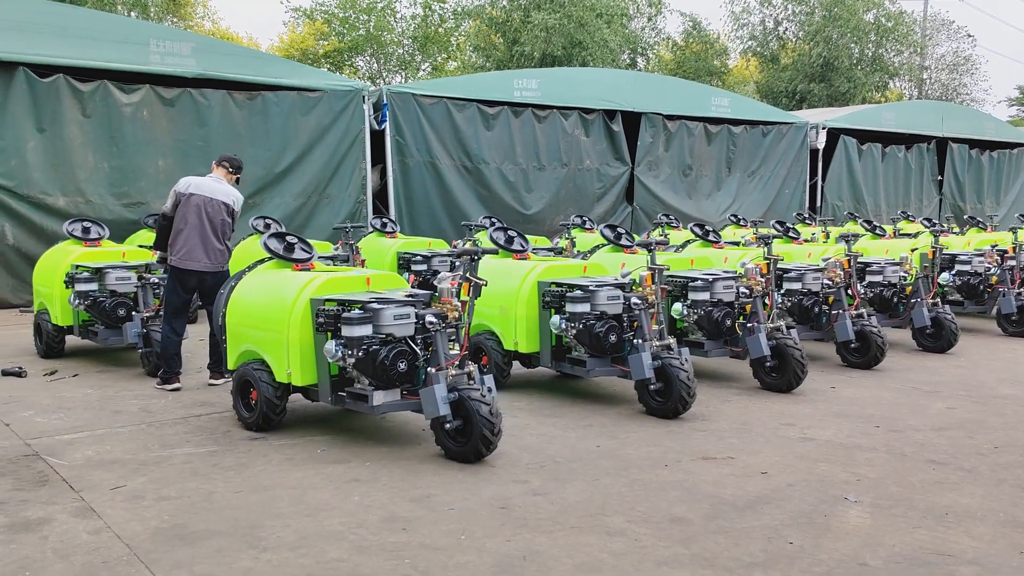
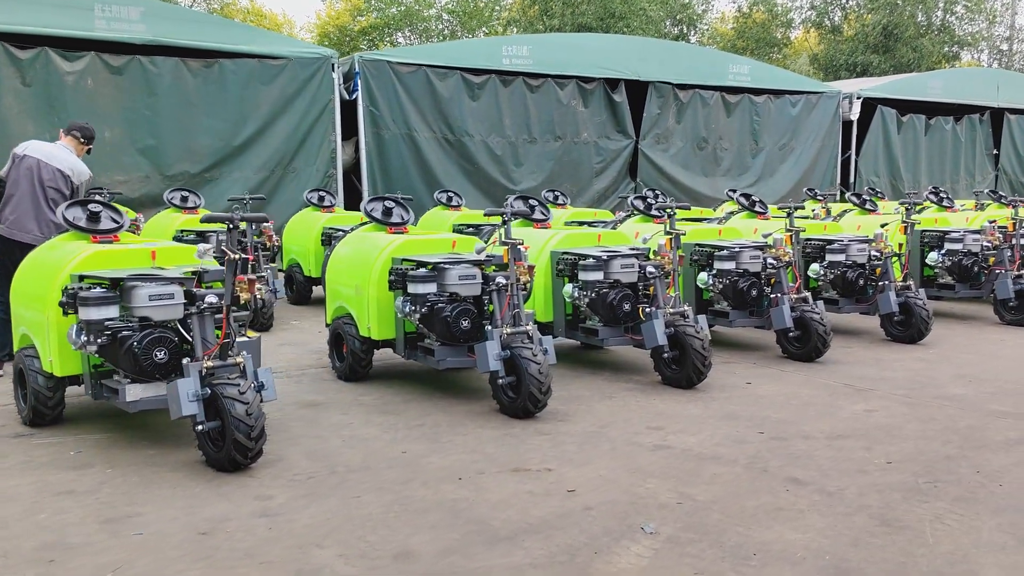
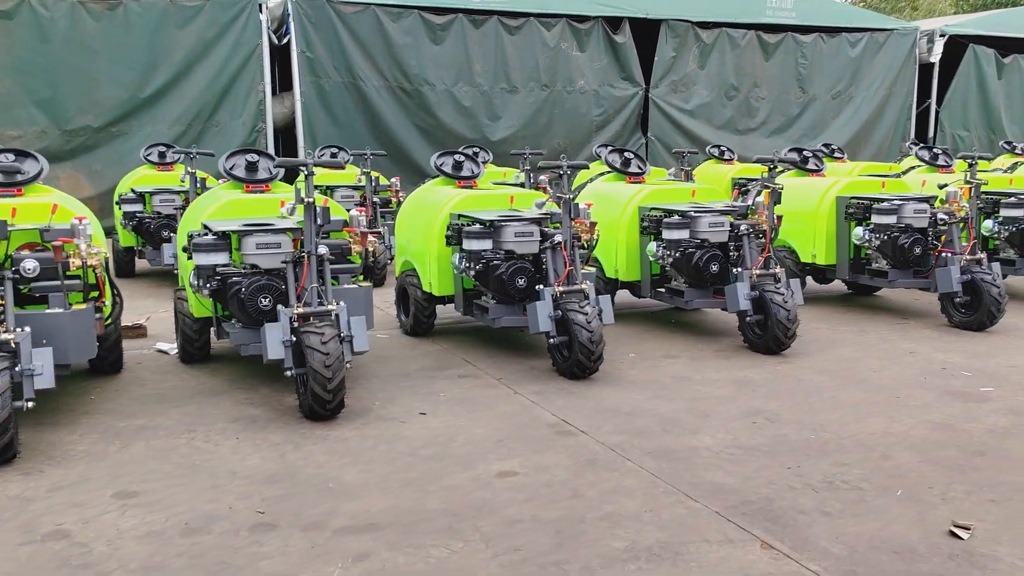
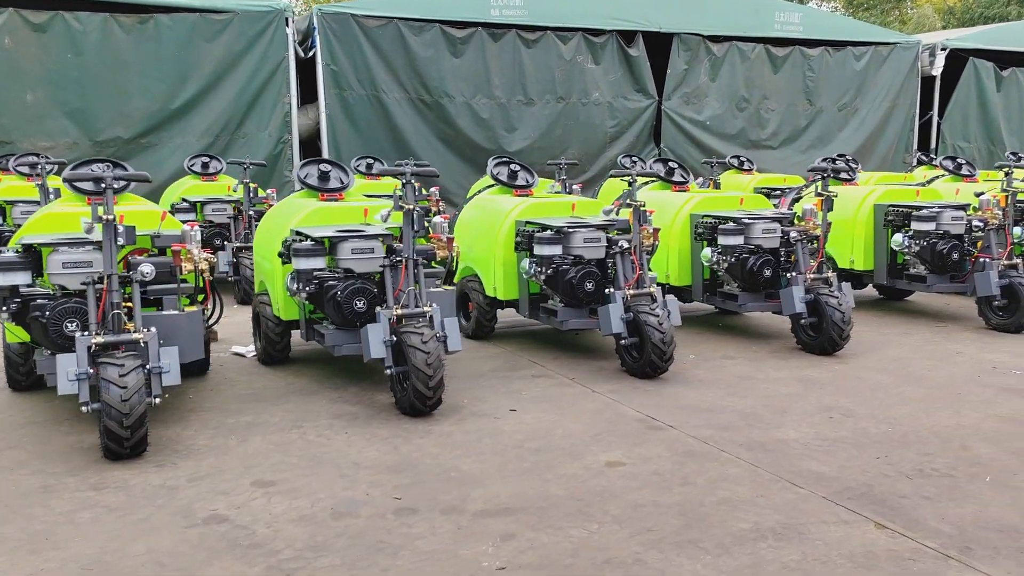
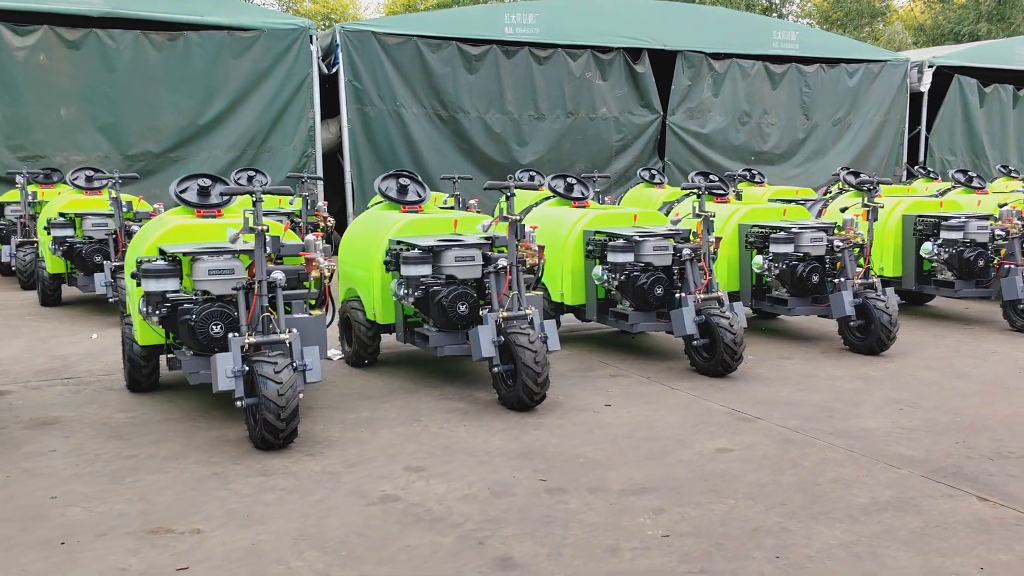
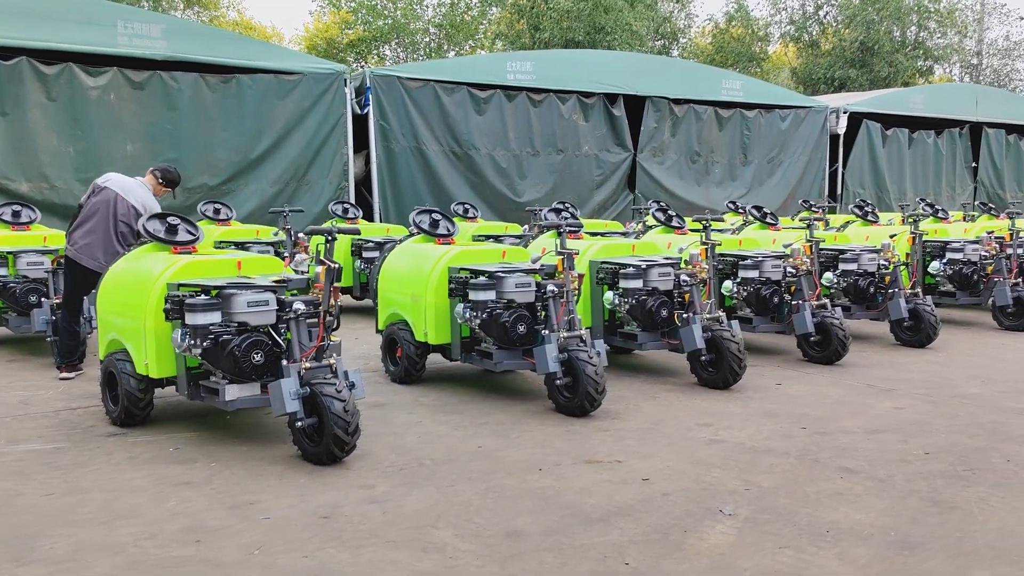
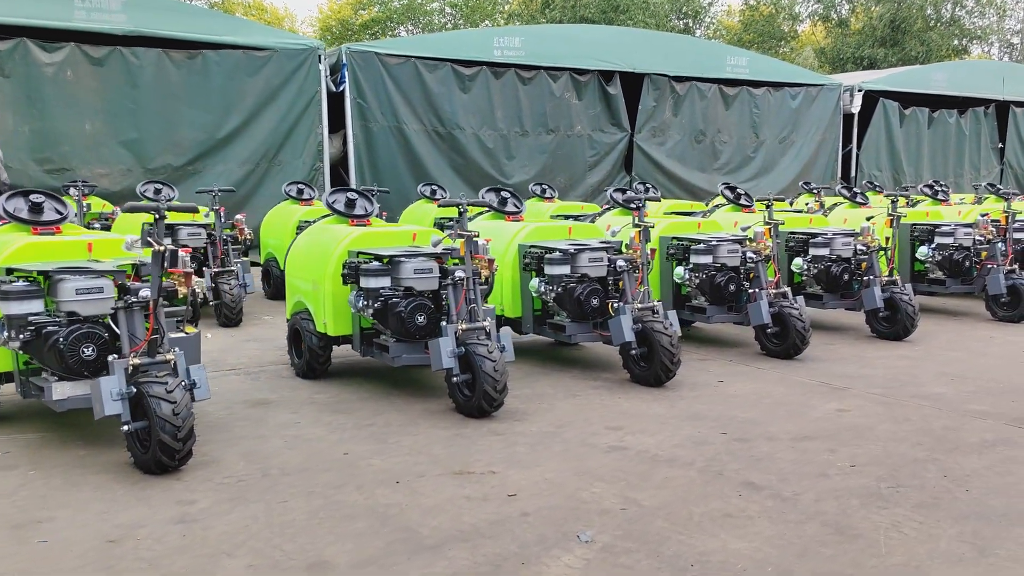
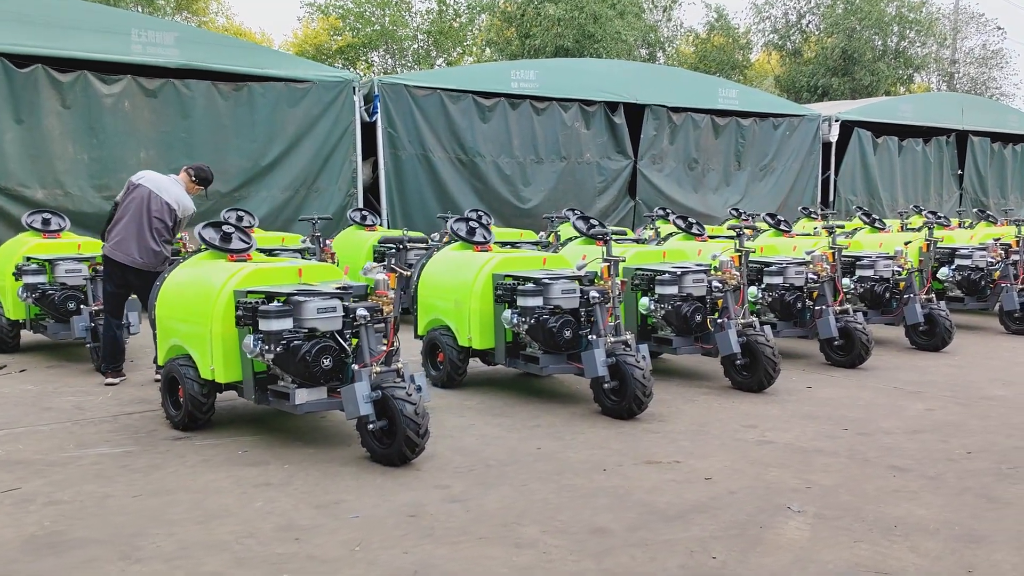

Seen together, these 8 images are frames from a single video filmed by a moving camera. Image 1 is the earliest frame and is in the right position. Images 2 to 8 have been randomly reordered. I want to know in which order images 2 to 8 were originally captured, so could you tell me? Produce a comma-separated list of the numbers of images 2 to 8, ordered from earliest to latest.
8, 6, 2, 7, 5, 4, 3
